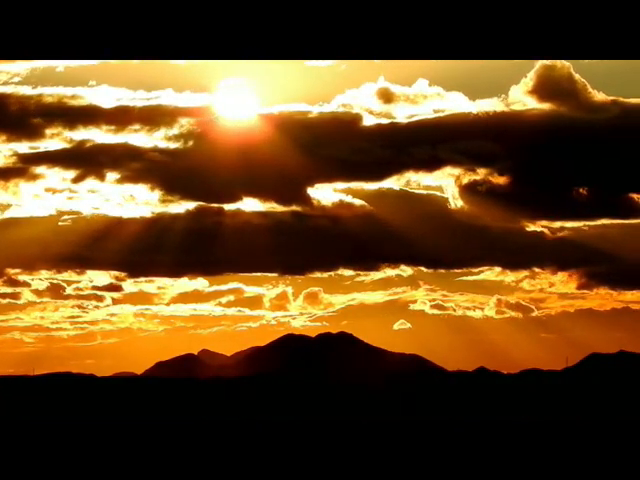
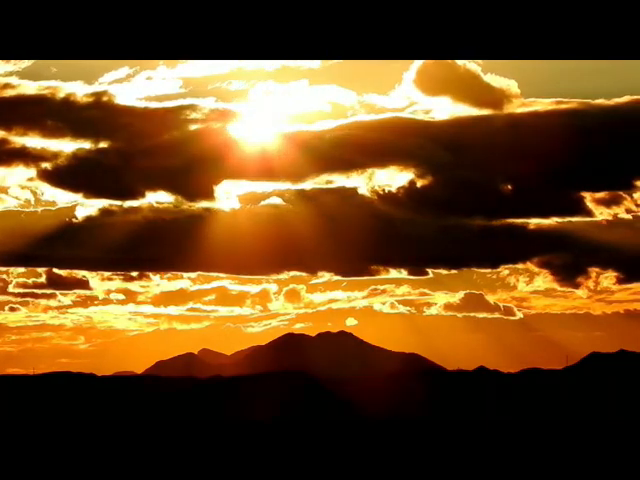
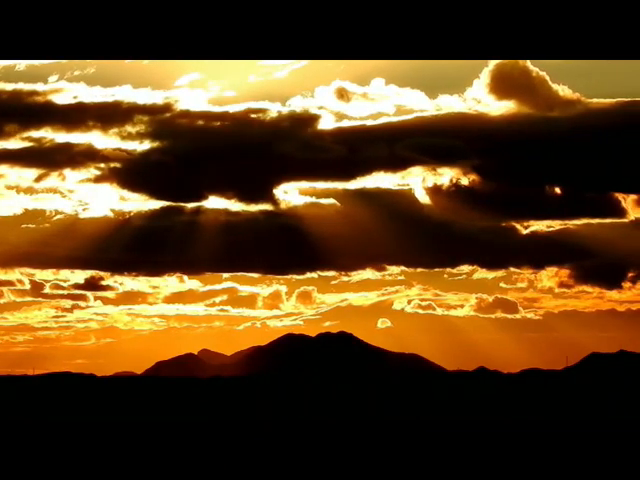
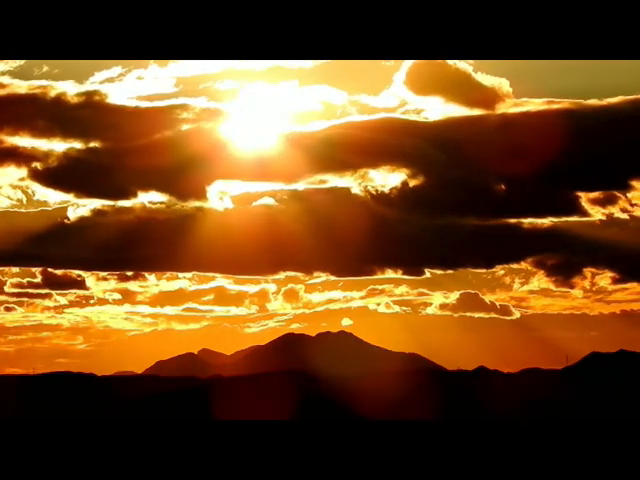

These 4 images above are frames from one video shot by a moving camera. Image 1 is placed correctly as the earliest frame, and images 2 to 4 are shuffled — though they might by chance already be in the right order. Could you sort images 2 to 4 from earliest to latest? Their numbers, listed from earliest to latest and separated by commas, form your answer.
3, 2, 4
